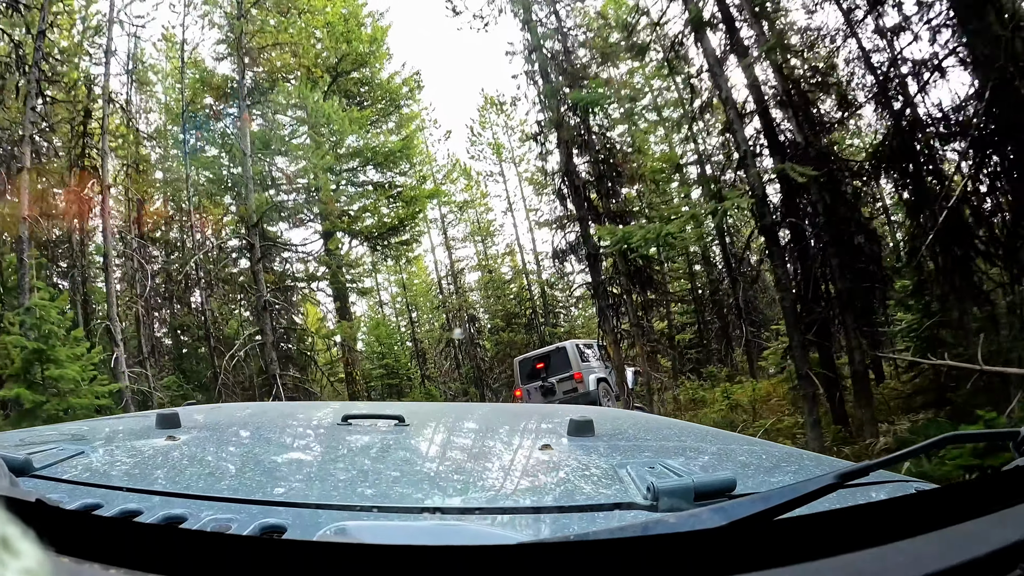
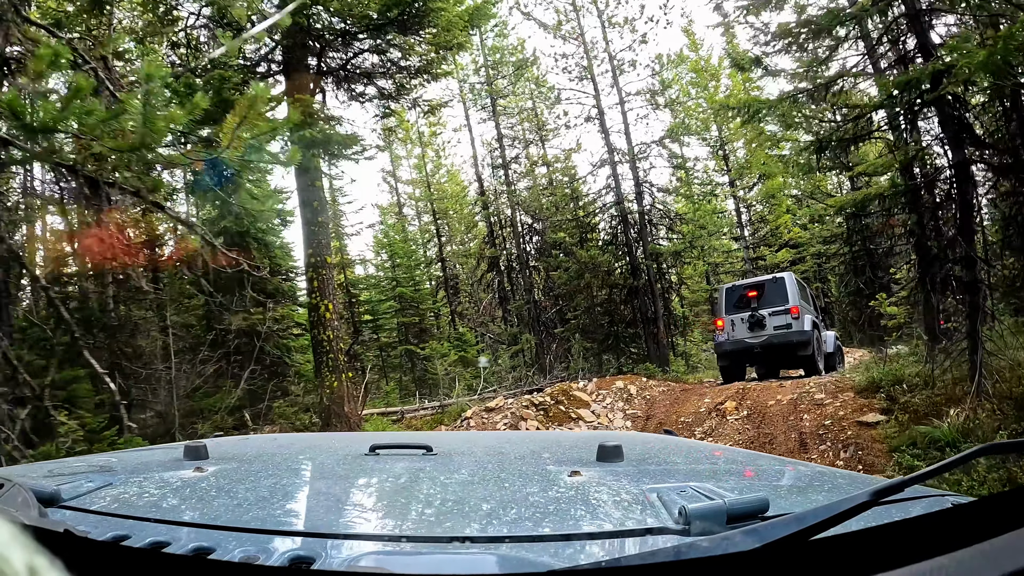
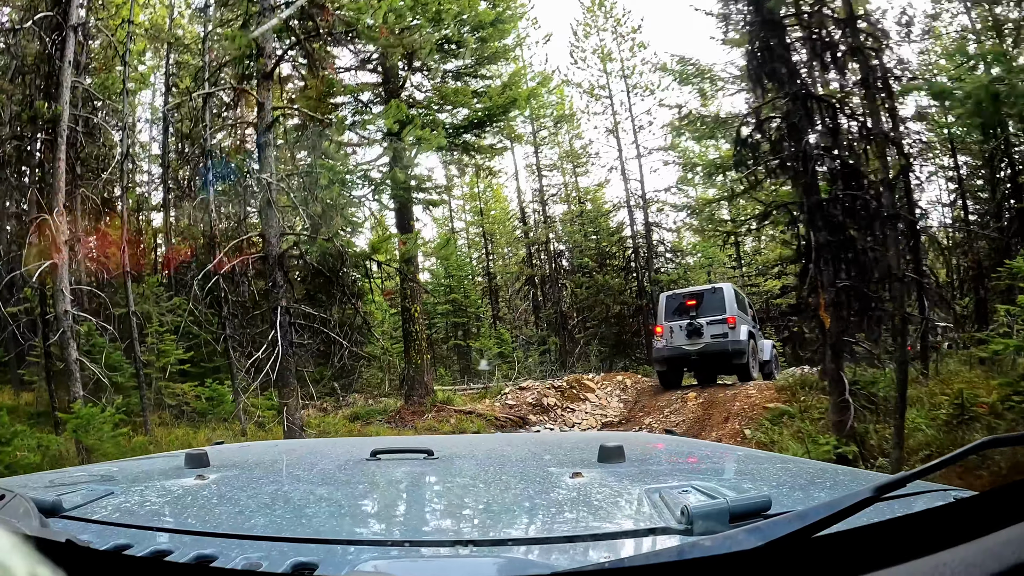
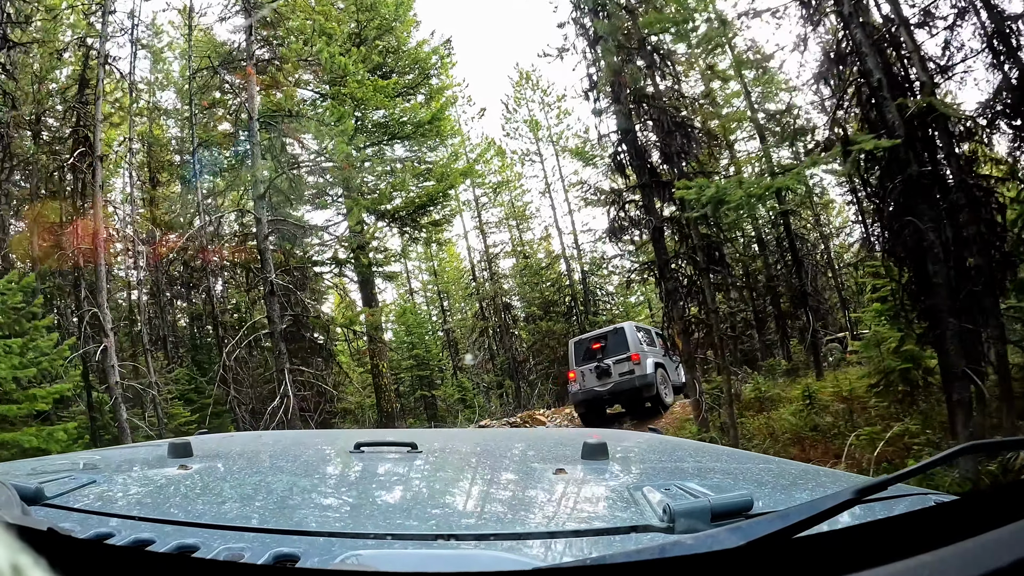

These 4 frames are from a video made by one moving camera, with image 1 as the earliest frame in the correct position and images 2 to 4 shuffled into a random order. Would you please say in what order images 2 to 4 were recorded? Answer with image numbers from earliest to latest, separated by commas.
4, 3, 2
